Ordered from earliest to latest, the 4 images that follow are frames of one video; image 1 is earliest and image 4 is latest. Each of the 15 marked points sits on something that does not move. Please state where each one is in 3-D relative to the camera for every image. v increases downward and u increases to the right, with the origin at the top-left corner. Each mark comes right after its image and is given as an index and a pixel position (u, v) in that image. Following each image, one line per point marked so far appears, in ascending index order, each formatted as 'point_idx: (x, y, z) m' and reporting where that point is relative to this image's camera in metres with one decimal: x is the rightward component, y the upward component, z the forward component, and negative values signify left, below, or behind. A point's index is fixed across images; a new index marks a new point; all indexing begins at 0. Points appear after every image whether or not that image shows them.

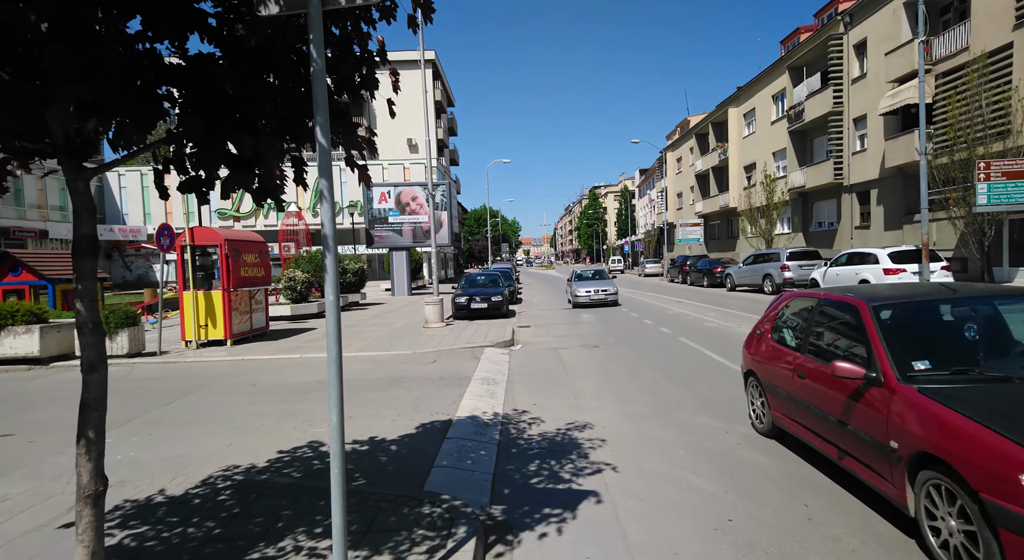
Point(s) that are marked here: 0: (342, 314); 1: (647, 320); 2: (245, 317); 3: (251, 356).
0: (-5.8, -1.2, +18.1) m
1: (+3.8, -1.2, +14.9) m
2: (-6.5, -1.0, +12.6) m
3: (-5.4, -1.6, +10.9) m
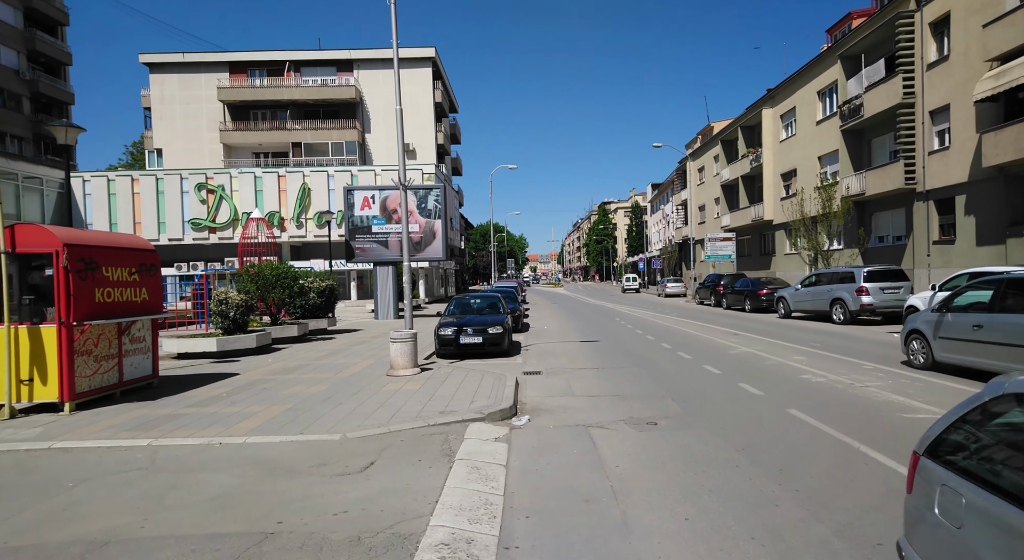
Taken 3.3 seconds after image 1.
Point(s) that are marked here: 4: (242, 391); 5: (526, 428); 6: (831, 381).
0: (-5.7, -1.8, +13.7) m
1: (+3.9, -1.7, +10.4) m
2: (-6.4, -1.4, +8.3) m
3: (-5.4, -1.9, +6.5) m
4: (-4.7, -1.9, +9.1) m
5: (+0.2, -2.0, +7.0) m
6: (+5.3, -1.7, +8.7) m
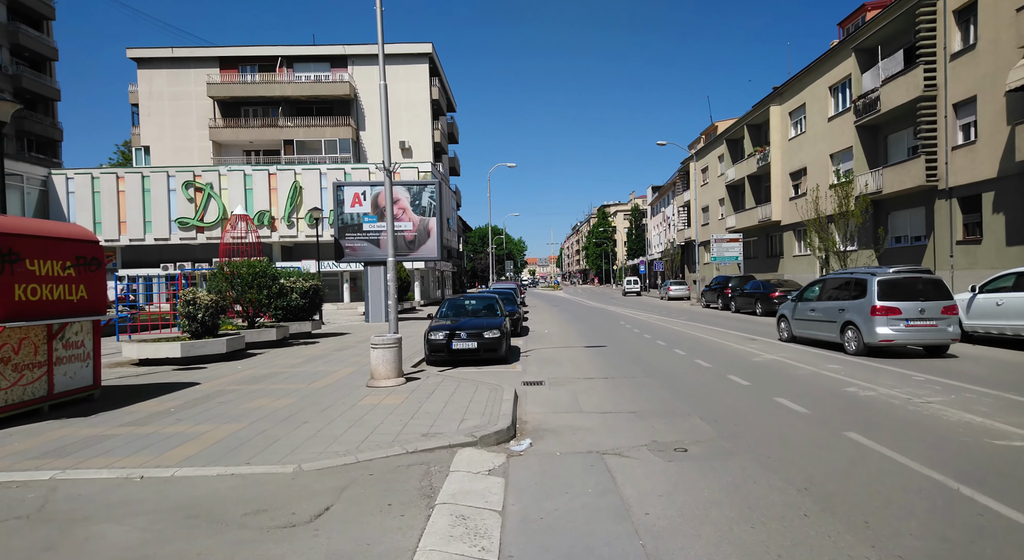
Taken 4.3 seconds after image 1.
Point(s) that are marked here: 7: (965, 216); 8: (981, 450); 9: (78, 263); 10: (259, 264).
0: (-5.7, -1.8, +12.4) m
1: (+3.8, -1.7, +9.1) m
2: (-6.5, -1.3, +7.0) m
3: (-5.4, -1.8, +5.2) m
4: (-4.7, -1.8, +7.8) m
5: (+0.2, -1.9, +5.7) m
6: (+5.3, -1.6, +7.4) m
7: (+17.0, +2.4, +19.7) m
8: (+4.7, -1.7, +5.2) m
9: (-6.4, +0.3, +7.8) m
10: (-6.9, +0.4, +14.3) m
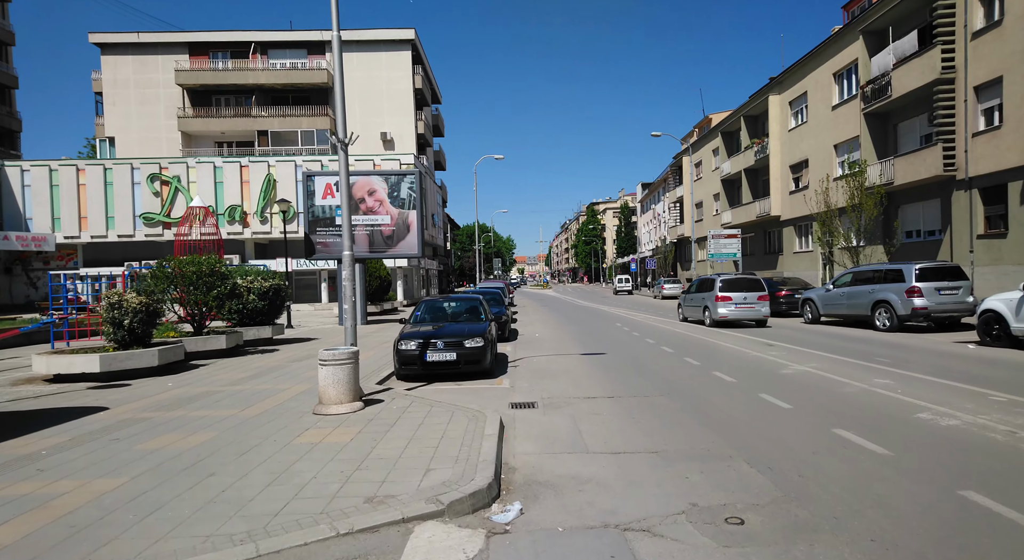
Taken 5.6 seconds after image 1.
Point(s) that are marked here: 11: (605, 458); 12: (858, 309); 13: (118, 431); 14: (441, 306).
0: (-6.0, -1.8, +10.5) m
1: (+3.6, -1.7, +7.5) m
2: (-6.6, -1.3, +5.1) m
3: (-5.5, -1.9, +3.3) m
4: (-4.9, -1.8, +5.9) m
5: (0.0, -1.9, +4.0) m
6: (+5.1, -1.6, +5.8) m
7: (+16.5, +2.5, +18.3) m
8: (+4.5, -1.7, +3.5) m
9: (-6.6, +0.3, +5.9) m
10: (-7.3, +0.5, +12.4) m
11: (+1.0, -1.8, +5.4) m
12: (+10.7, -0.9, +16.3) m
13: (-4.8, -1.8, +6.5) m
14: (-1.6, -0.6, +11.8) m
